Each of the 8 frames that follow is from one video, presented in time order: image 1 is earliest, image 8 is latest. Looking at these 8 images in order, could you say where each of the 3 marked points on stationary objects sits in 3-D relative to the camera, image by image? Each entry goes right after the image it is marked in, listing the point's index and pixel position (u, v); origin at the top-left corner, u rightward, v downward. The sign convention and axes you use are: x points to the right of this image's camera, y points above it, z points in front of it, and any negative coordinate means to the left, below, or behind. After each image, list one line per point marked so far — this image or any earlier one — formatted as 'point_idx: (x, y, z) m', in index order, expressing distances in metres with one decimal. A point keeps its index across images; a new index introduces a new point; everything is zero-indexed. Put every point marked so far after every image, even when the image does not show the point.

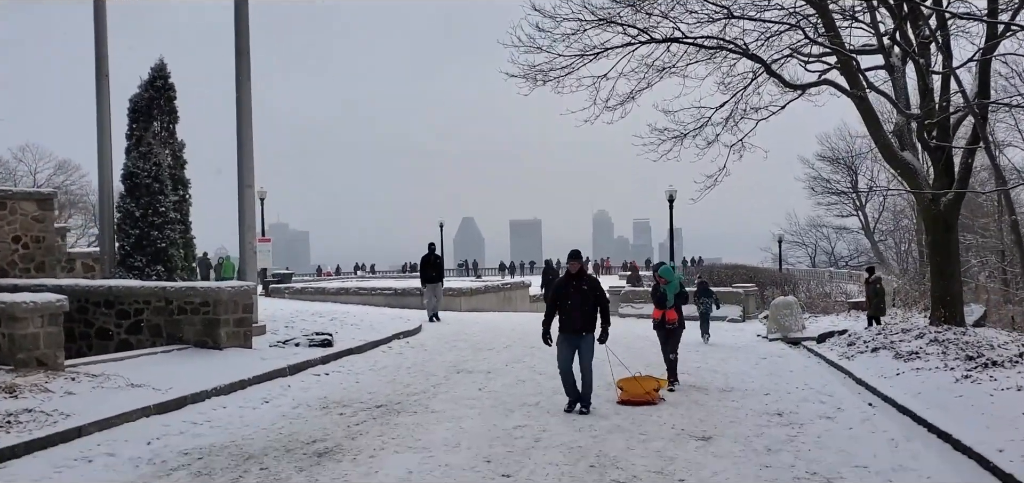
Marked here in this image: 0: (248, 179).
0: (-4.7, +1.1, +13.8) m
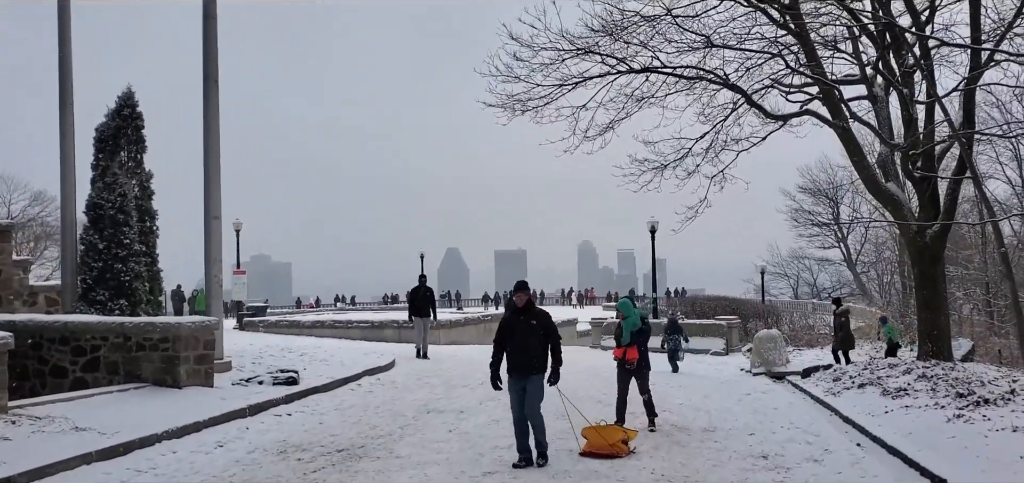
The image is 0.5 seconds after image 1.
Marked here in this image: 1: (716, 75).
0: (-5.1, +0.6, +13.3) m
1: (+3.7, +3.0, +13.9) m
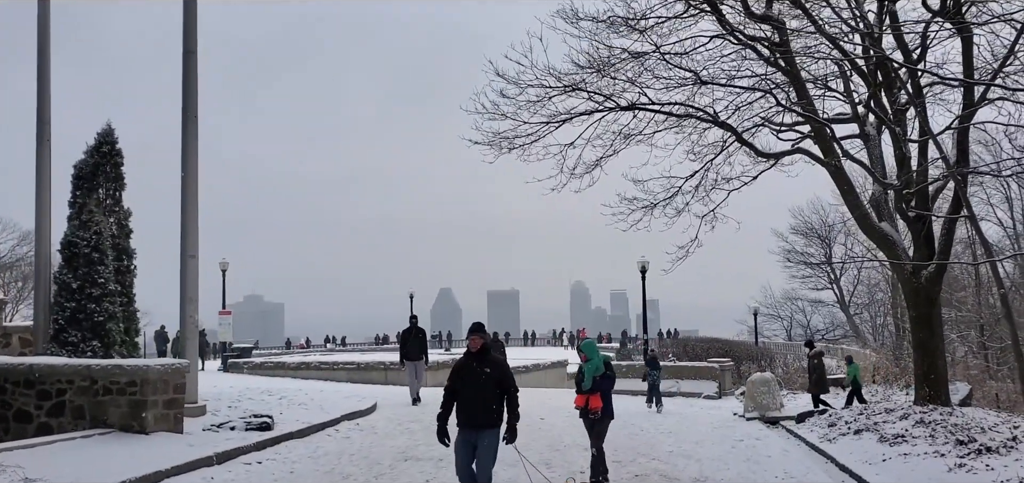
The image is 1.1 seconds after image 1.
0: (-5.3, -0.1, +12.9) m
1: (+3.4, +2.3, +13.8) m
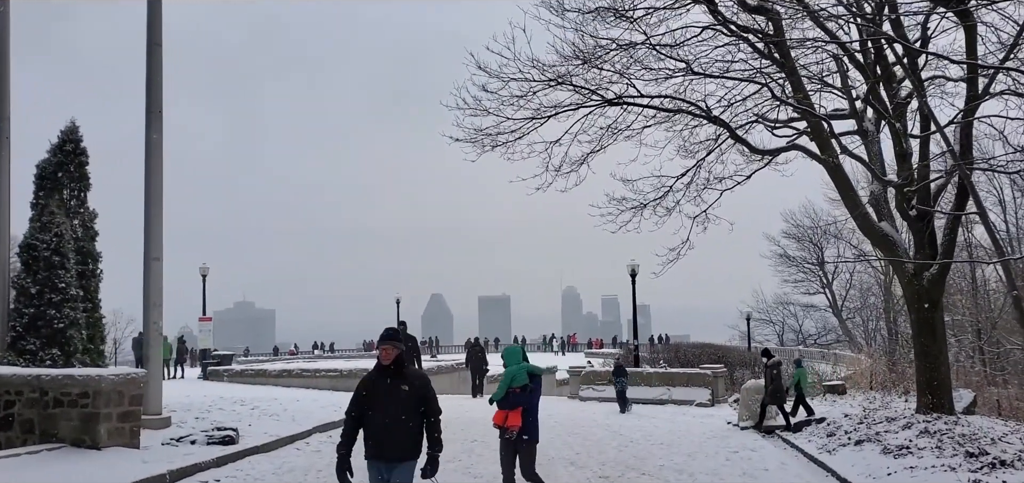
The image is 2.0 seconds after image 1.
0: (-5.6, -0.1, +12.2) m
1: (+3.1, +2.2, +13.2) m
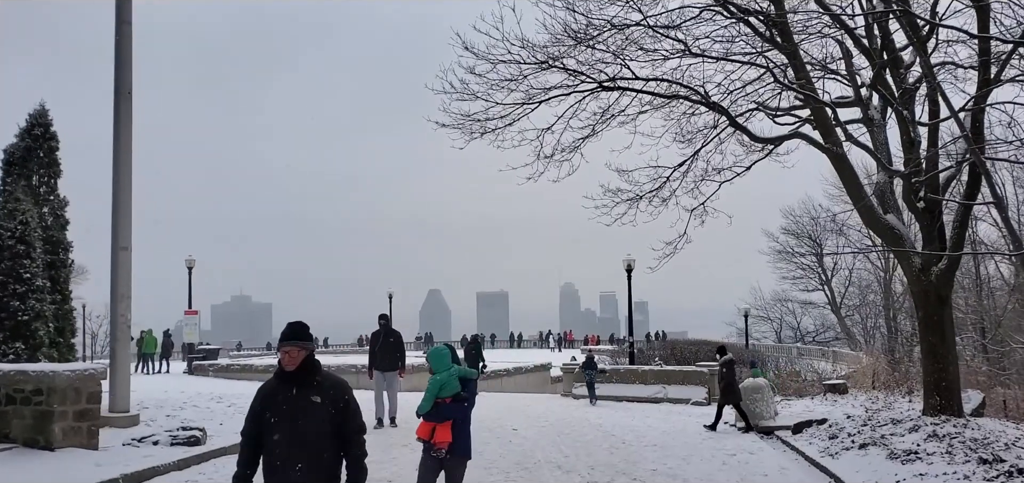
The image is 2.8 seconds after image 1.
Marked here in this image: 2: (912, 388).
0: (-5.8, +0.1, +11.6) m
1: (+3.0, +2.4, +12.6) m
2: (+9.1, -3.4, +17.8) m
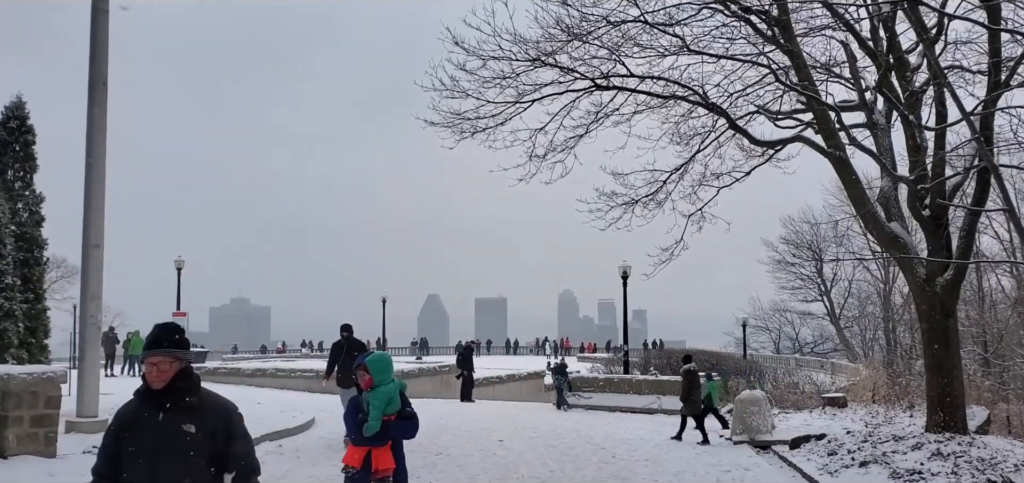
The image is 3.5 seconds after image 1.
0: (-6.0, +0.1, +11.1) m
1: (+2.8, +2.3, +12.1) m
2: (+8.9, -3.6, +17.3) m
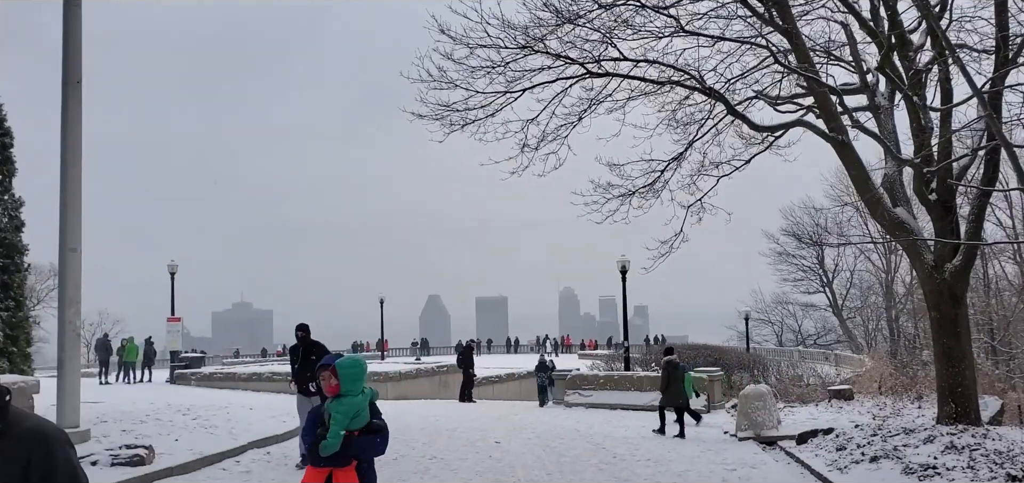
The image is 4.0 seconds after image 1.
0: (-6.1, +0.1, +10.7) m
1: (+2.7, +2.4, +11.7) m
2: (+8.9, -3.3, +16.9) m
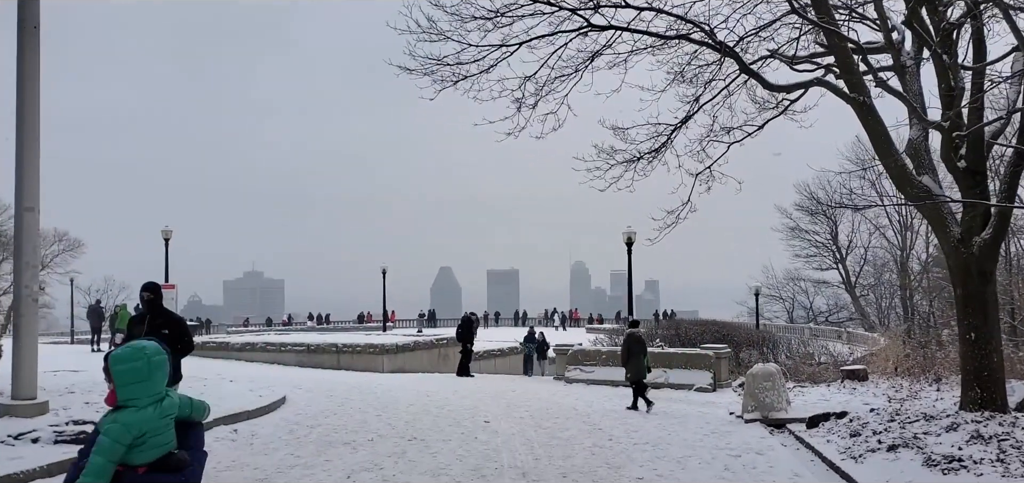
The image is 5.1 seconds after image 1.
0: (-6.2, +0.6, +10.0) m
1: (+2.6, +2.9, +10.7) m
2: (+8.8, -2.8, +16.1) m
